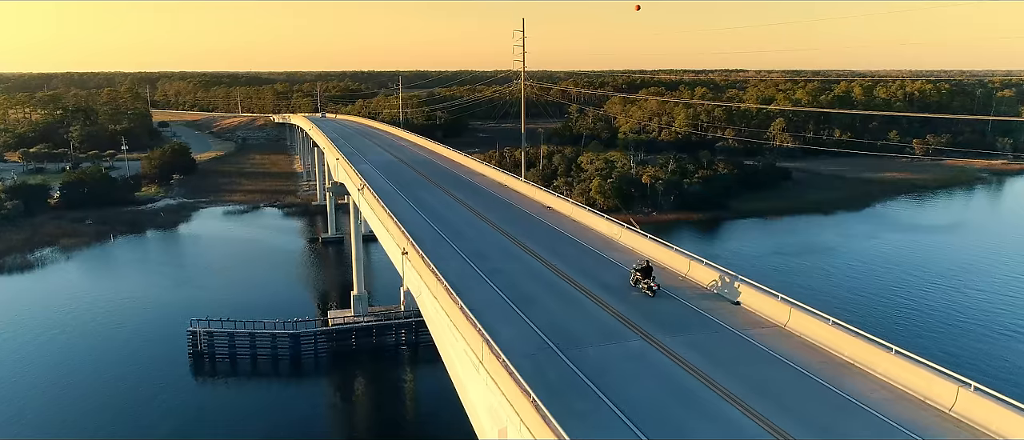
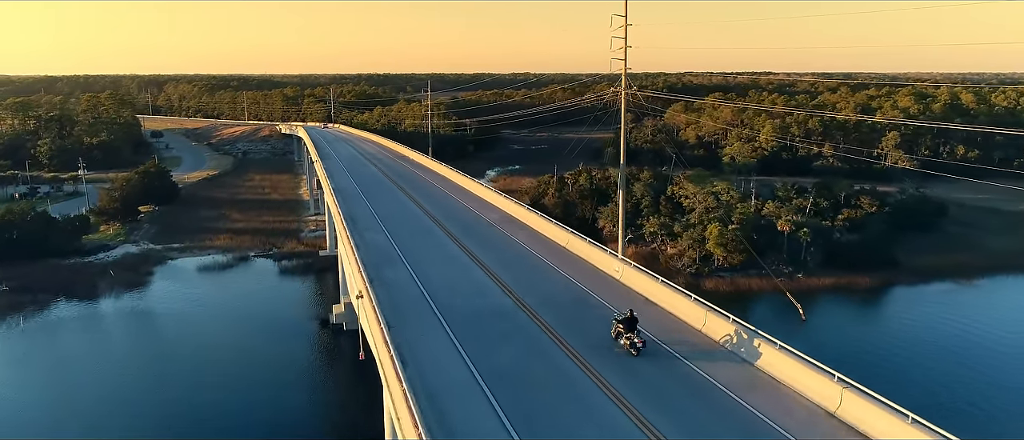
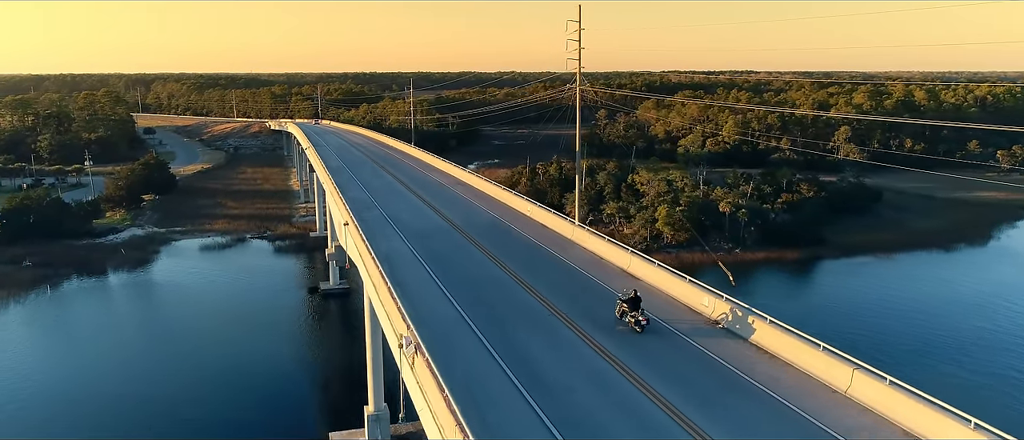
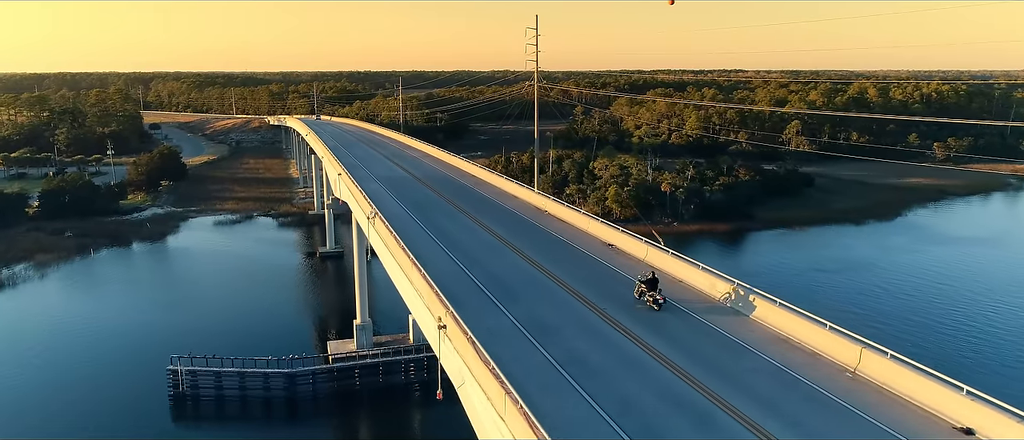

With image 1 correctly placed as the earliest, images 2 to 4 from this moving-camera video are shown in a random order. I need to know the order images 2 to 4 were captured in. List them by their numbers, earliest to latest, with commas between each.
4, 3, 2
